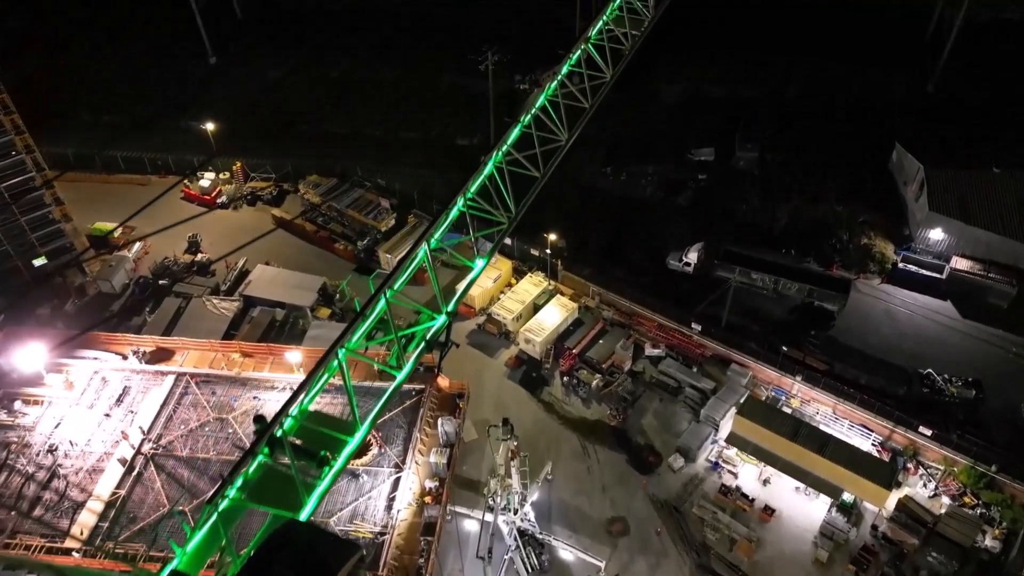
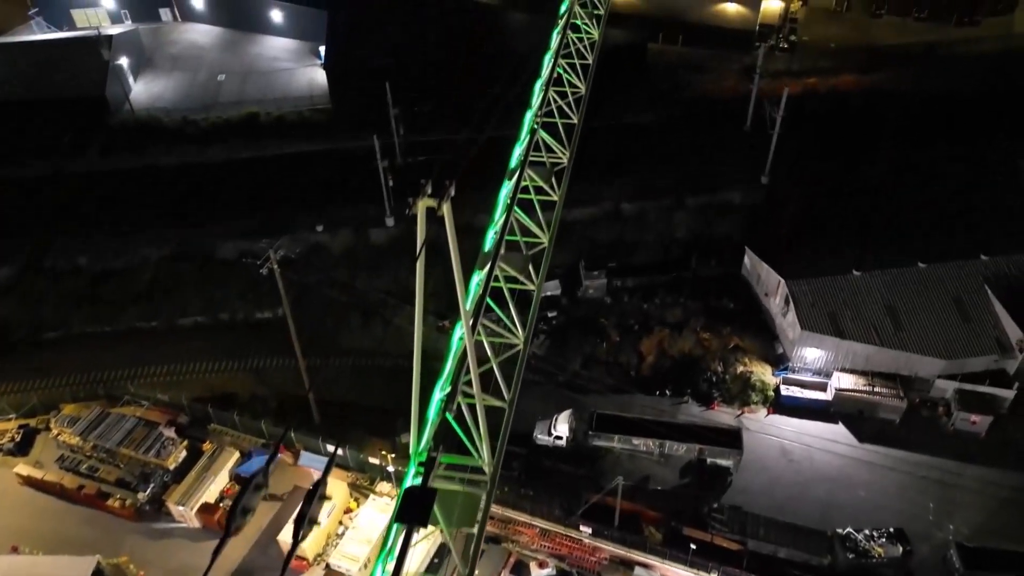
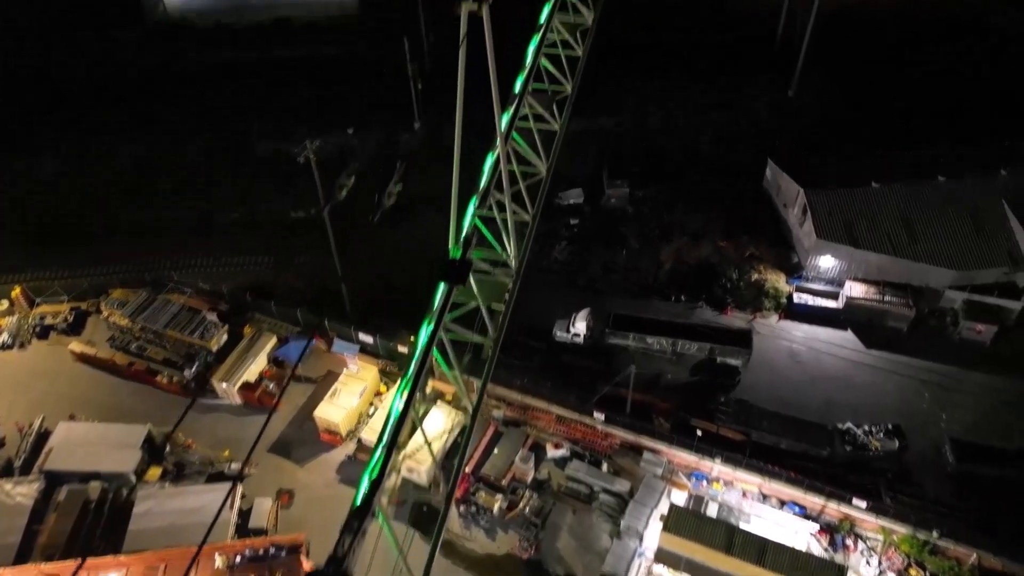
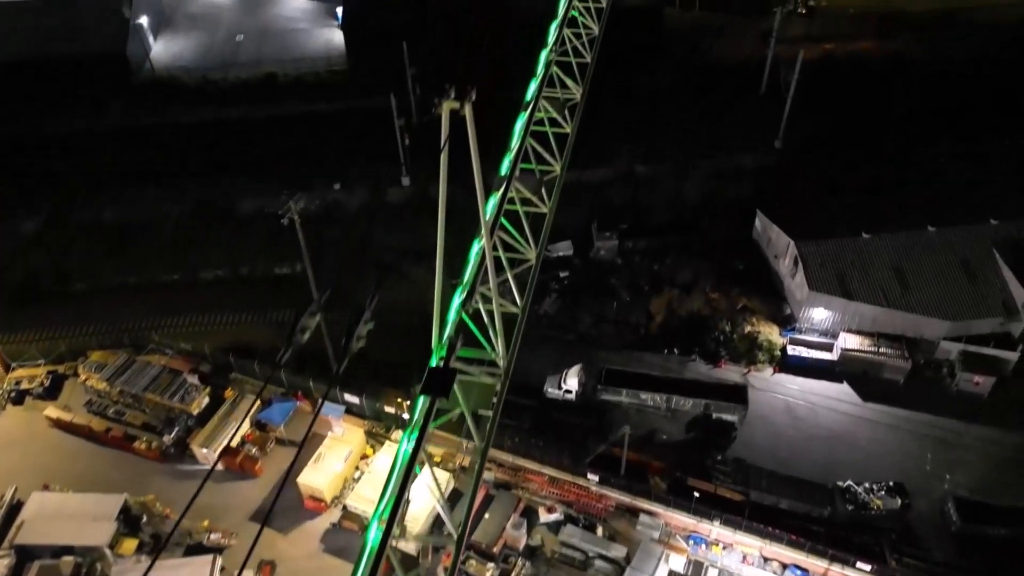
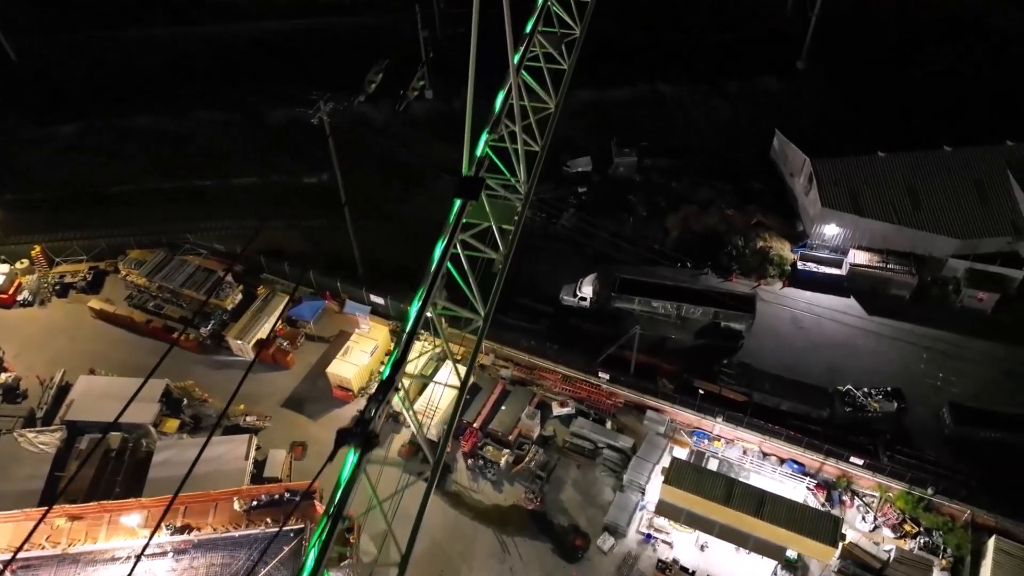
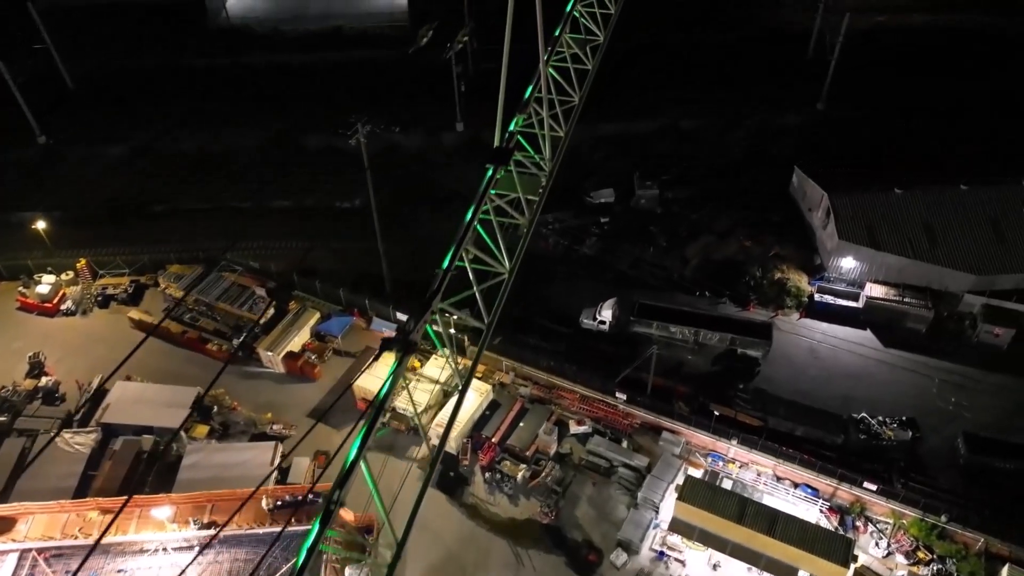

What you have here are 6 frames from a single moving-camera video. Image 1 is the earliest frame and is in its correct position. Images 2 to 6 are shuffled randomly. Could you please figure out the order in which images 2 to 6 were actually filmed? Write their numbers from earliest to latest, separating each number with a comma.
6, 5, 3, 4, 2
